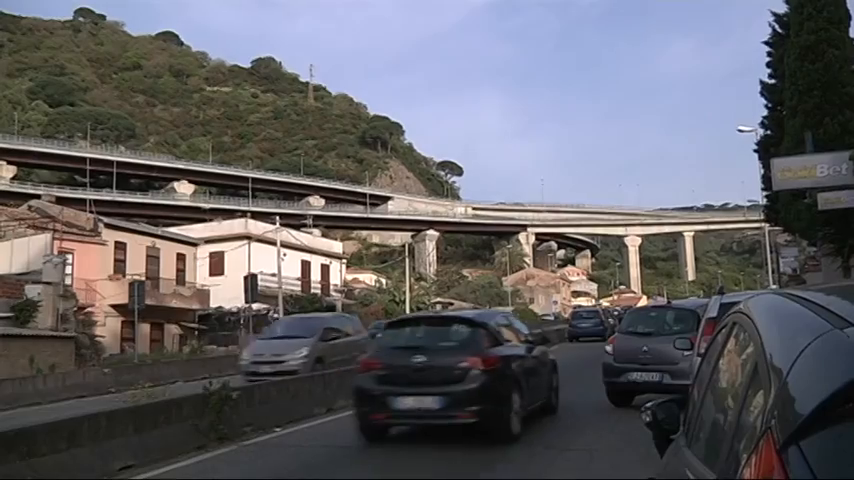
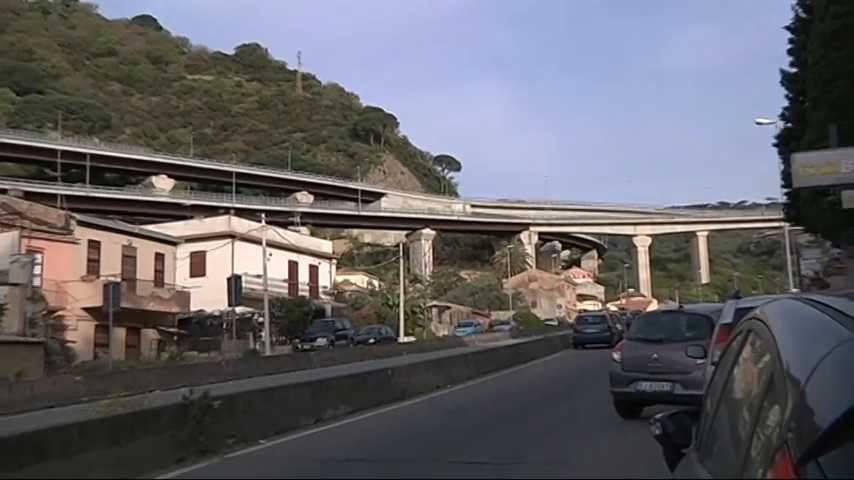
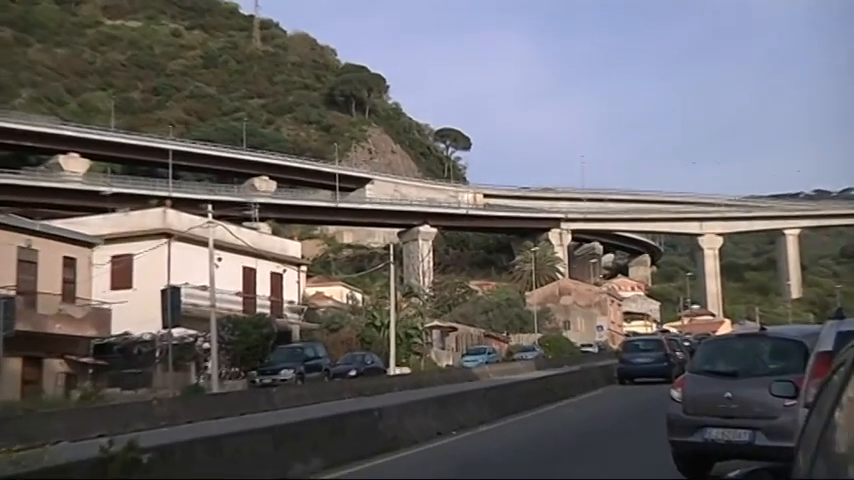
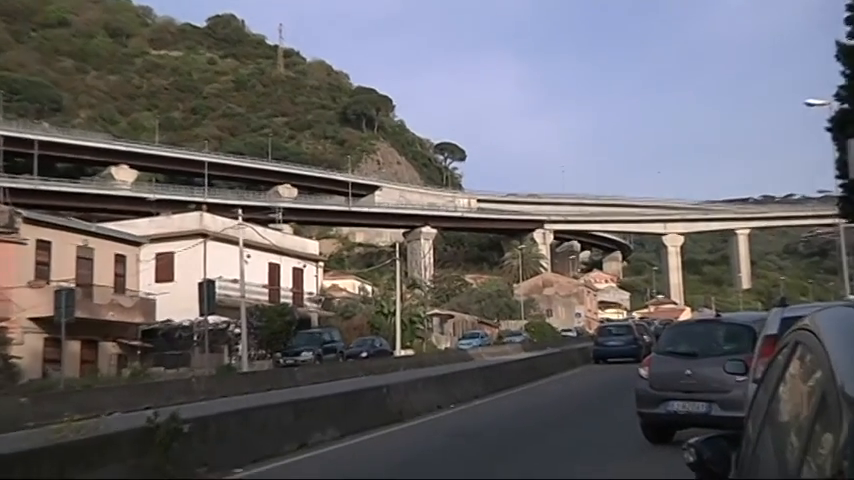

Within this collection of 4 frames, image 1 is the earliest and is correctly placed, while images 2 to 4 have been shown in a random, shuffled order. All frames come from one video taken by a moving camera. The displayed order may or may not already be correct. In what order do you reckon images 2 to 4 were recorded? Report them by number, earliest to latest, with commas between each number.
2, 4, 3
